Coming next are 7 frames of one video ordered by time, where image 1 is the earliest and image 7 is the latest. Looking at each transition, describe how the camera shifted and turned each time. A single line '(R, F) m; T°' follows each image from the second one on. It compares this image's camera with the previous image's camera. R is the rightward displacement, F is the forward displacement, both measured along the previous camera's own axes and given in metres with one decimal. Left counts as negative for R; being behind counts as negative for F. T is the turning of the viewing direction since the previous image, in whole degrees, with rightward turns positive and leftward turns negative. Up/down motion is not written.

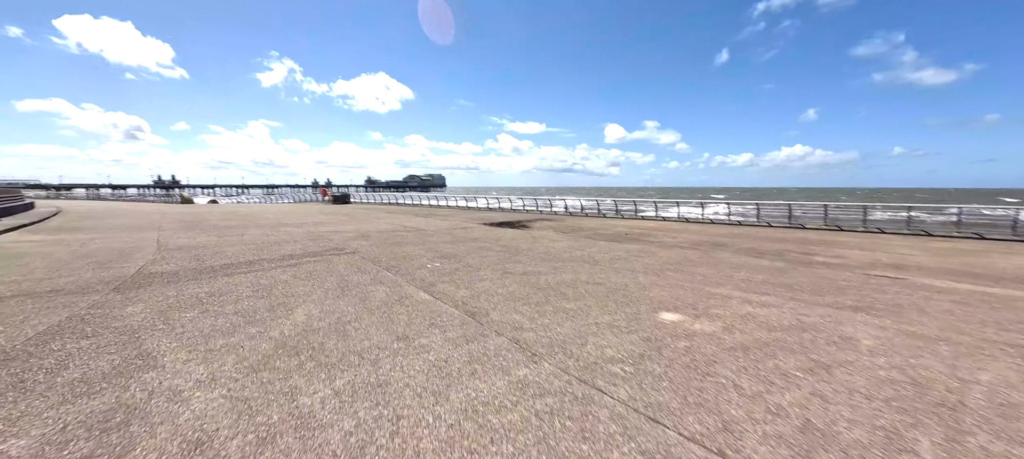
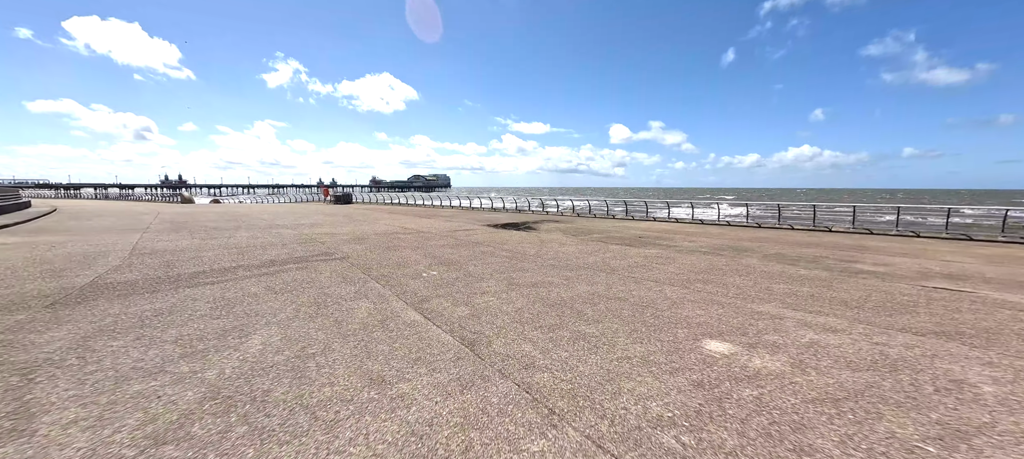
(0.0, +0.8) m; -1°
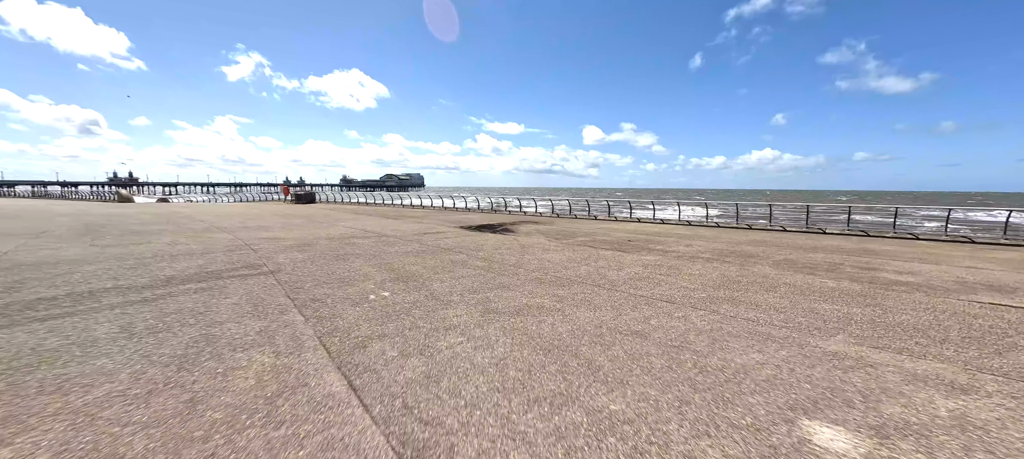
(0.0, +1.5) m; +4°
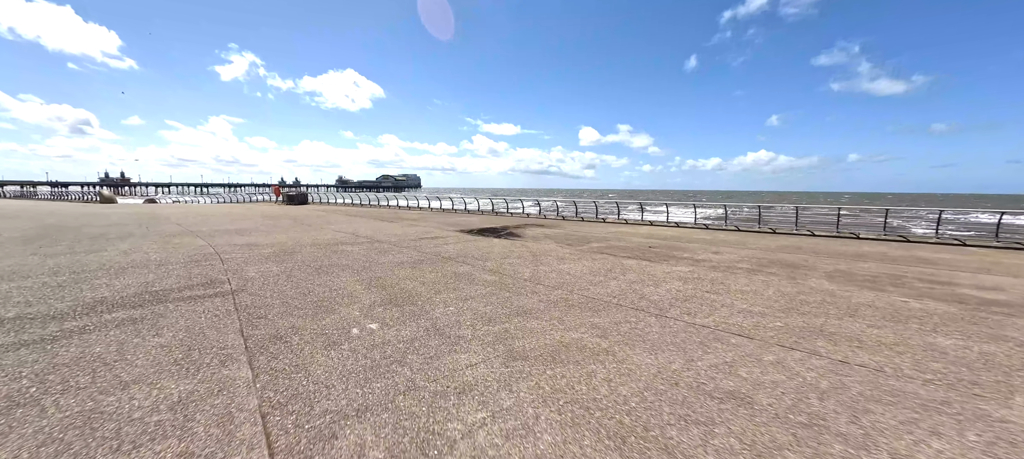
(-0.3, +1.1) m; +1°
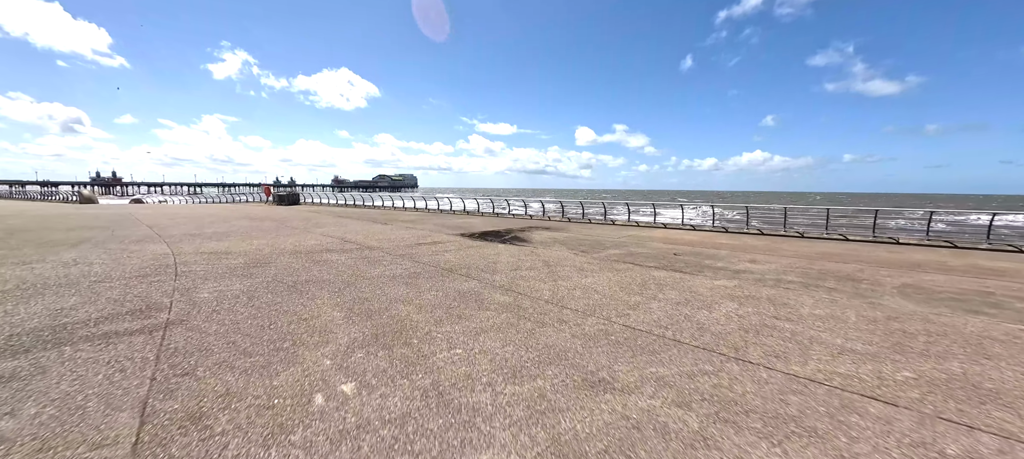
(-0.3, +1.1) m; +1°
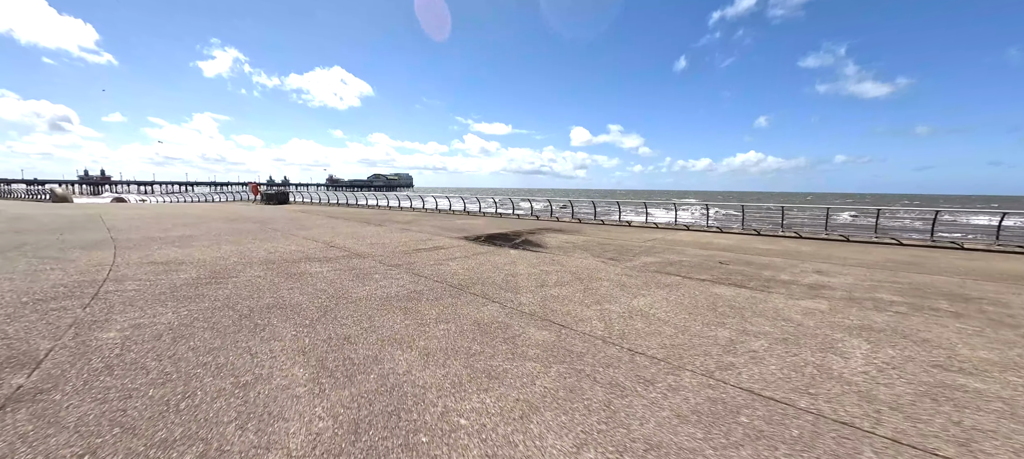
(-0.5, +1.4) m; +1°
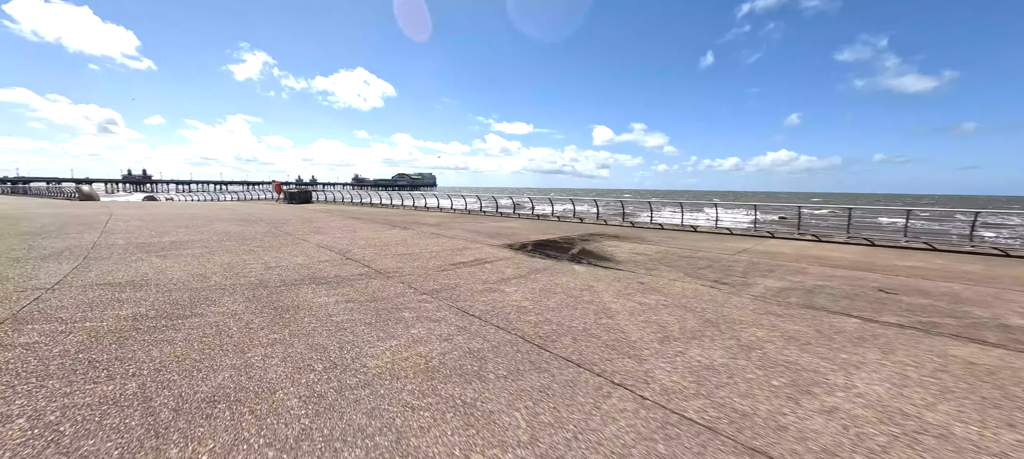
(-0.8, +2.0) m; -3°
